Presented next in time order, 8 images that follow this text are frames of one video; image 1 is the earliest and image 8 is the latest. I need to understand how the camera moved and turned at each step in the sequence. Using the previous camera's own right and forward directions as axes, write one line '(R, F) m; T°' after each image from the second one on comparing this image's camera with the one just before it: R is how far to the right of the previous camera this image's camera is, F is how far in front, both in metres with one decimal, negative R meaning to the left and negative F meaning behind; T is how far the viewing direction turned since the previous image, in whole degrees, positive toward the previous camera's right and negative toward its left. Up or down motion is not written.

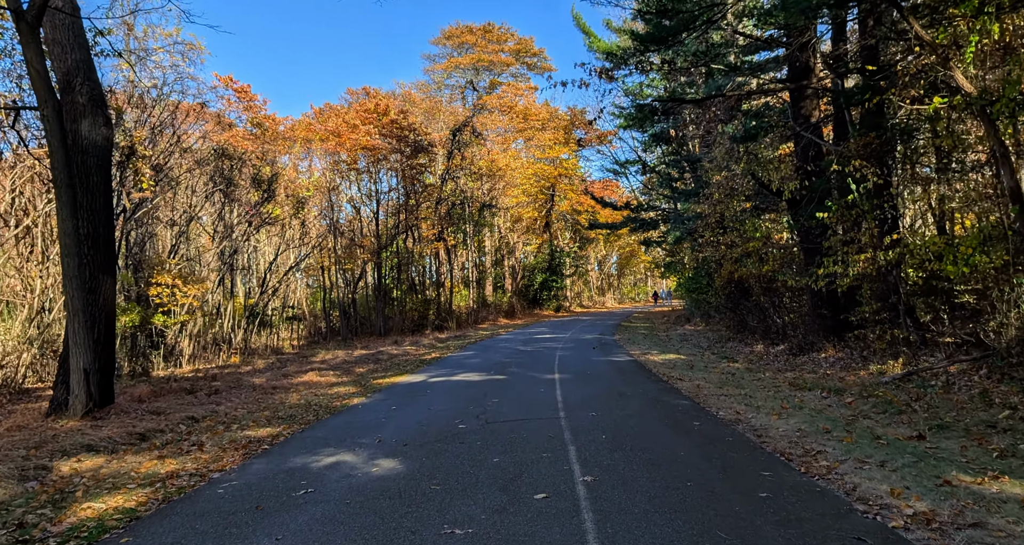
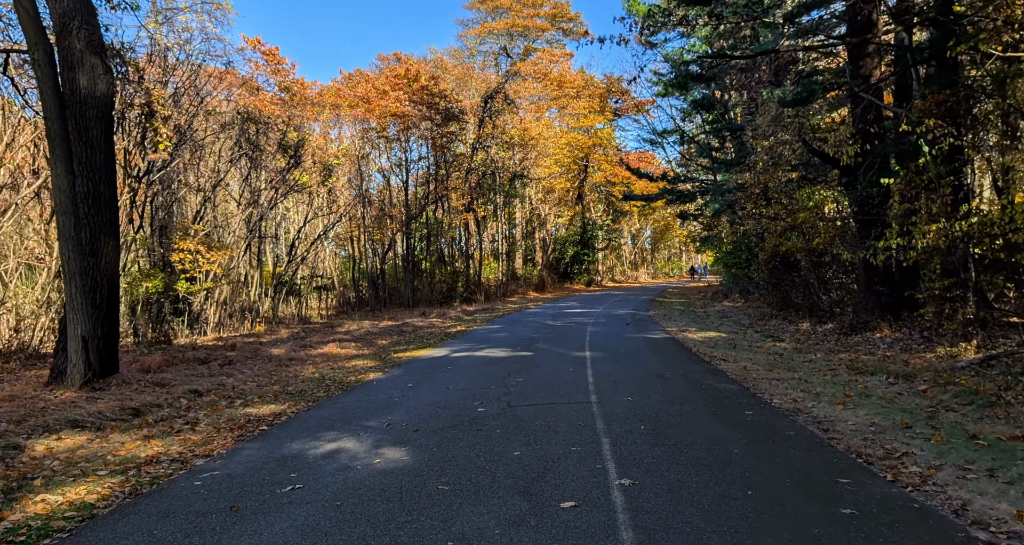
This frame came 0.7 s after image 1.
(0.0, +0.7) m; -3°
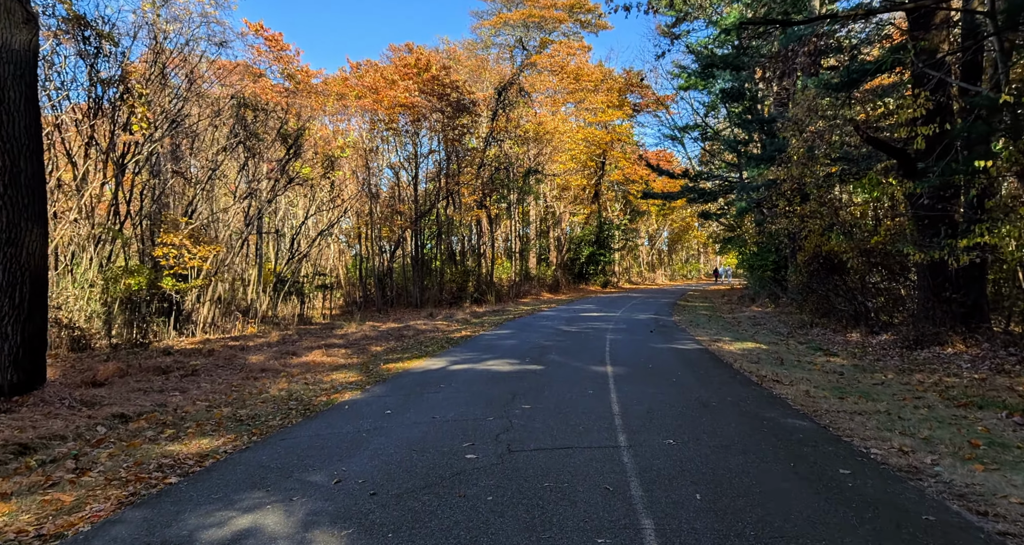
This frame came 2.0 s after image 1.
(+0.1, +1.5) m; -1°
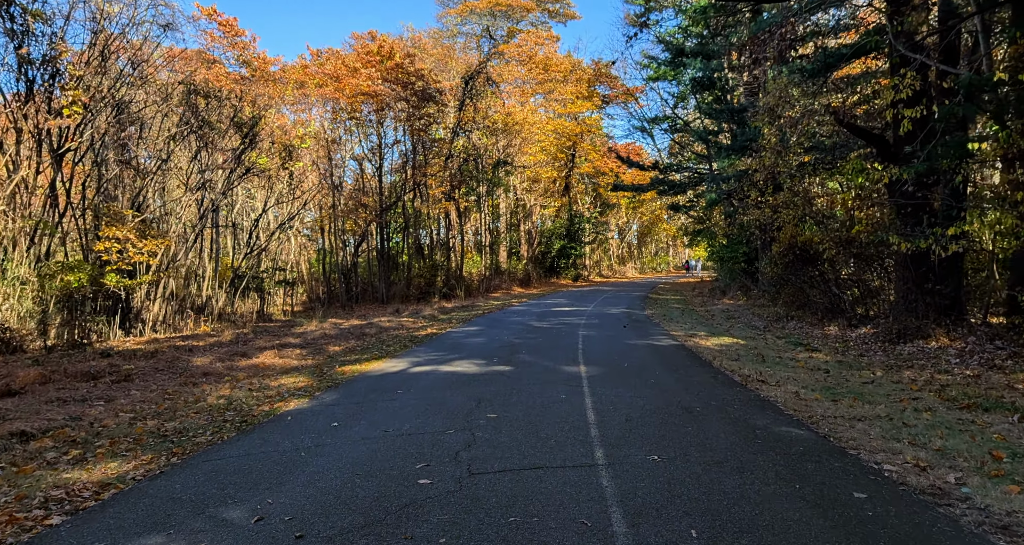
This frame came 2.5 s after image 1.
(+0.1, +0.6) m; +2°
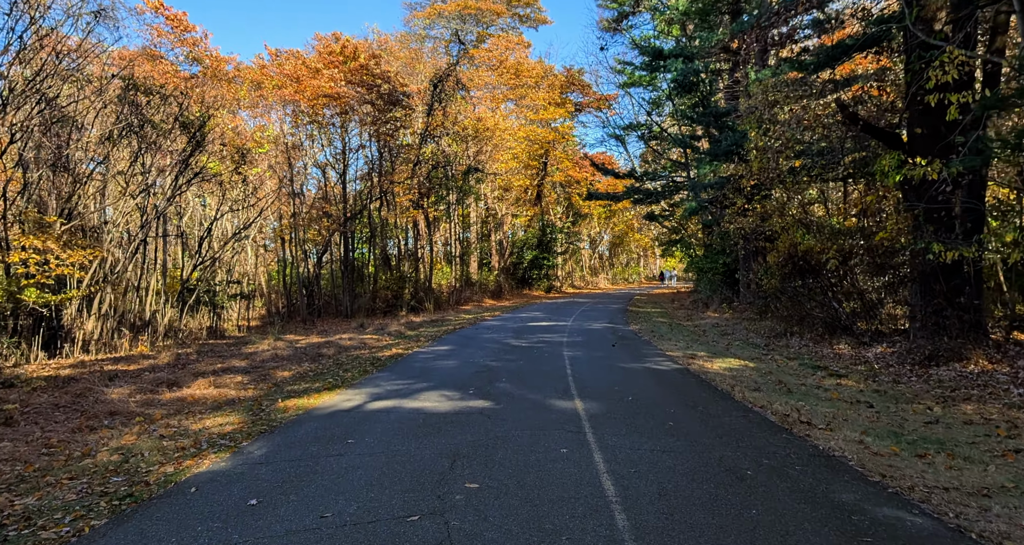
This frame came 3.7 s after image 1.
(-0.1, +1.4) m; +2°
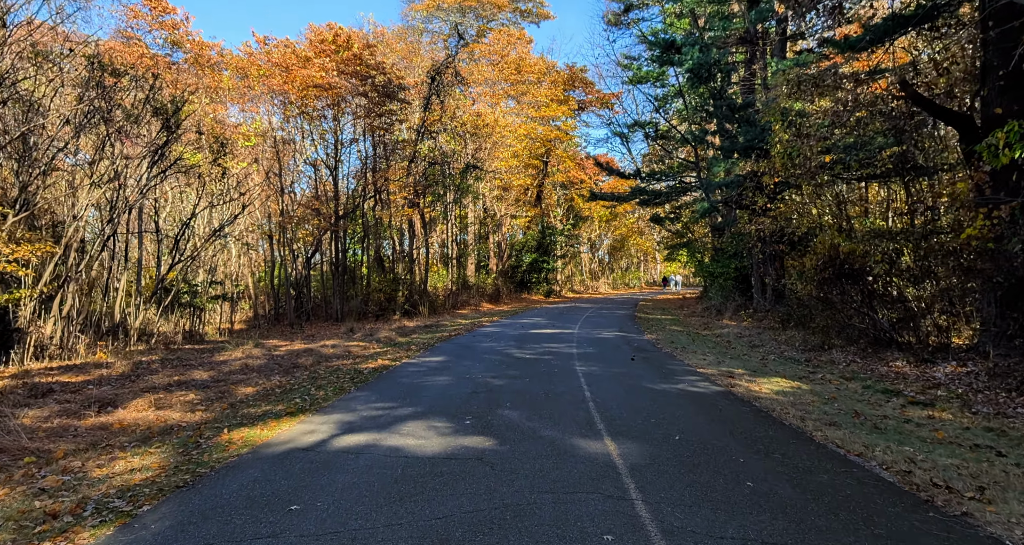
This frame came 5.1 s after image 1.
(-0.1, +1.6) m; 0°
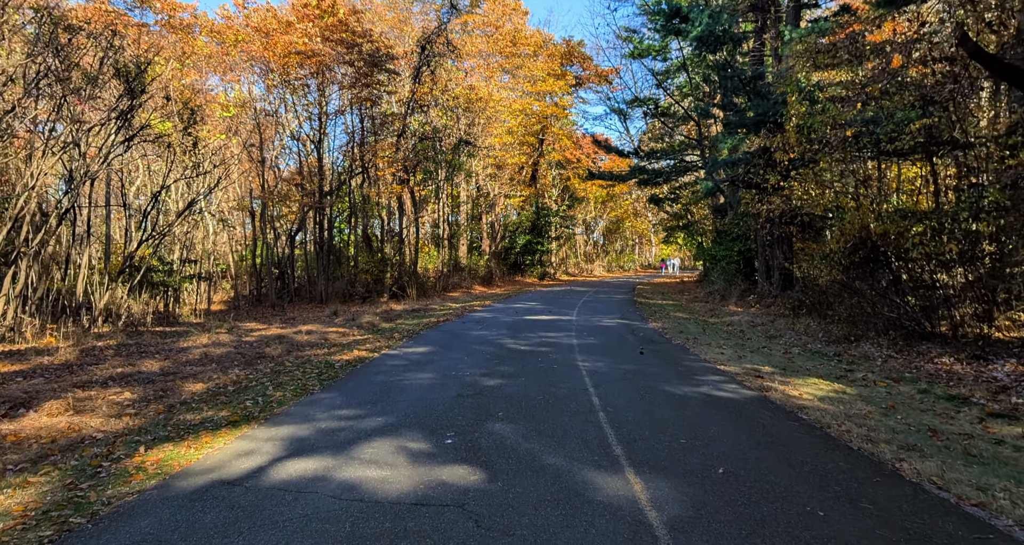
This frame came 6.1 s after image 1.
(0.0, +1.2) m; +1°
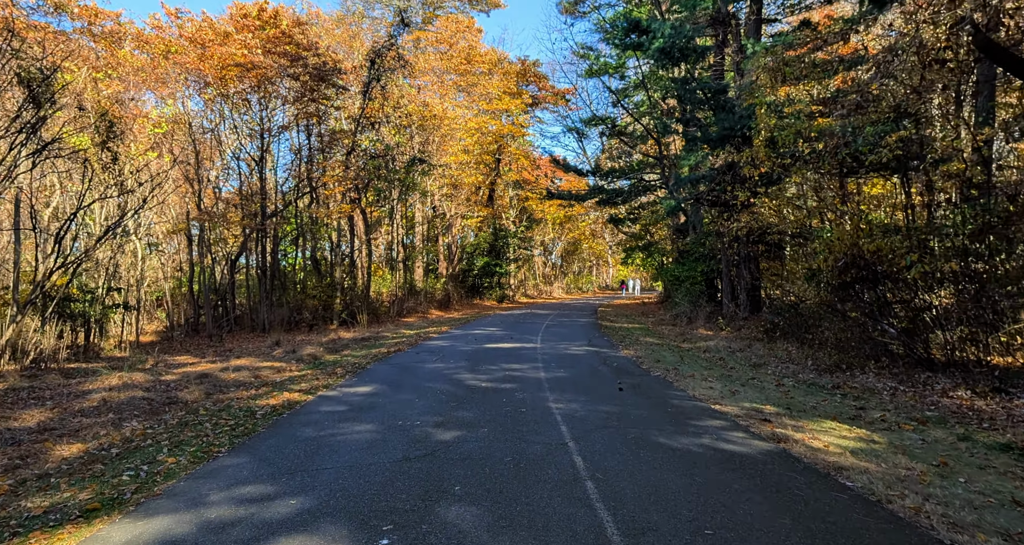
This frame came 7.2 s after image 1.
(0.0, +1.3) m; +4°
